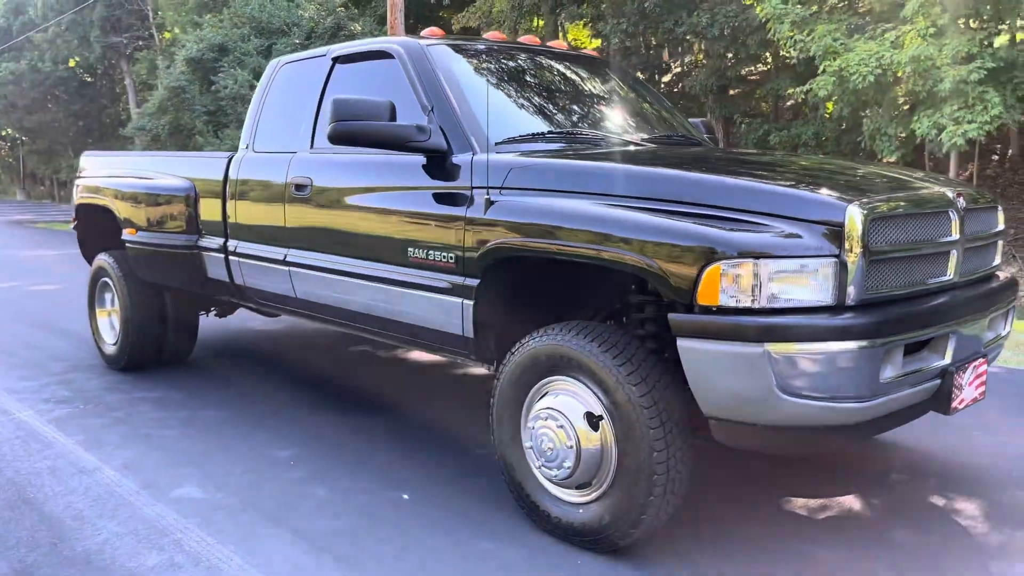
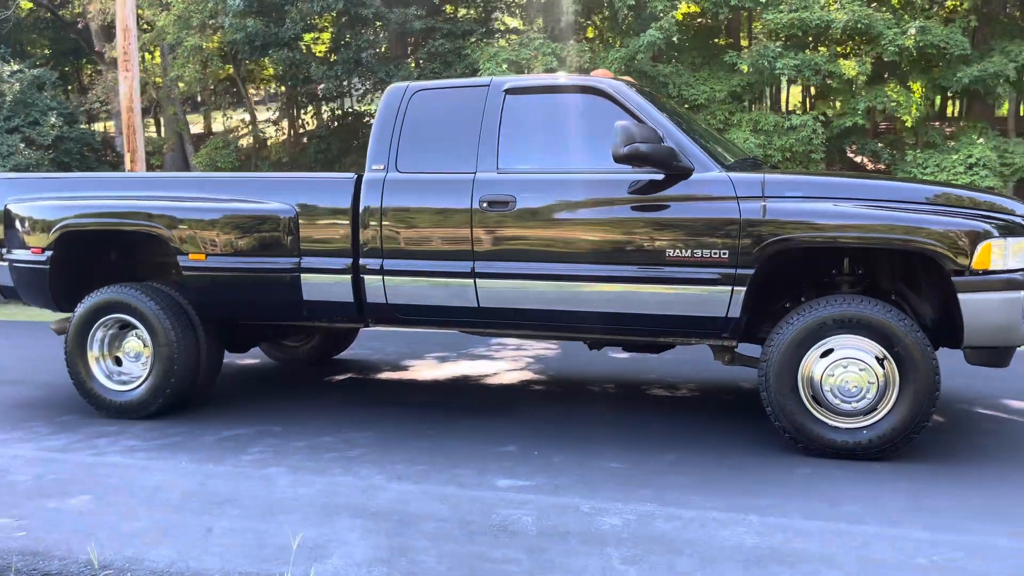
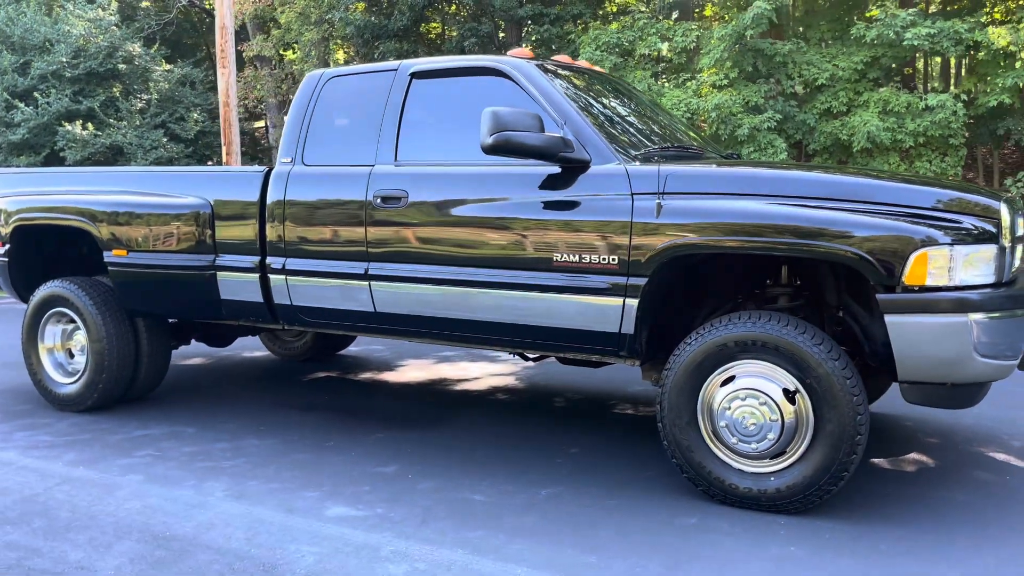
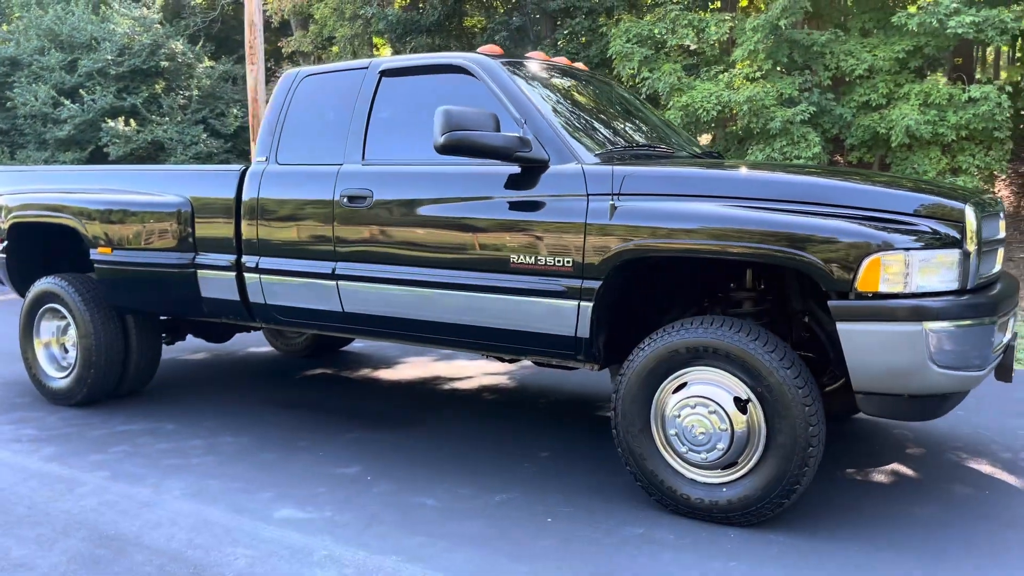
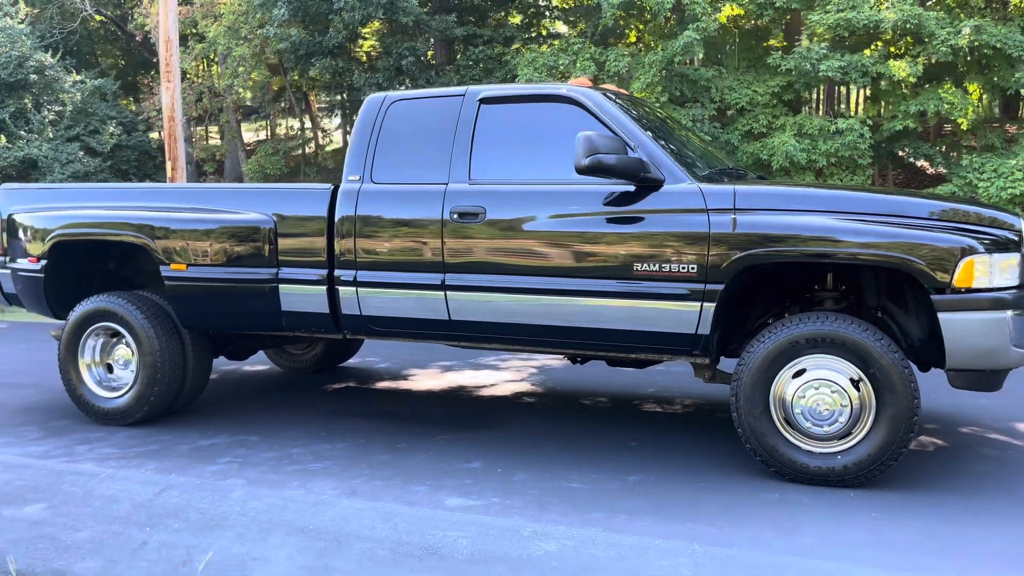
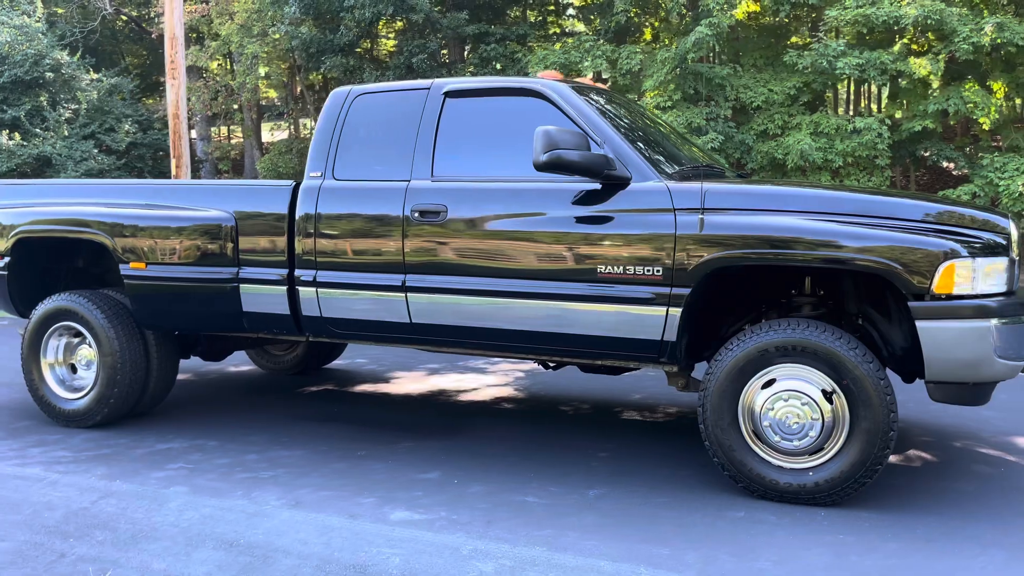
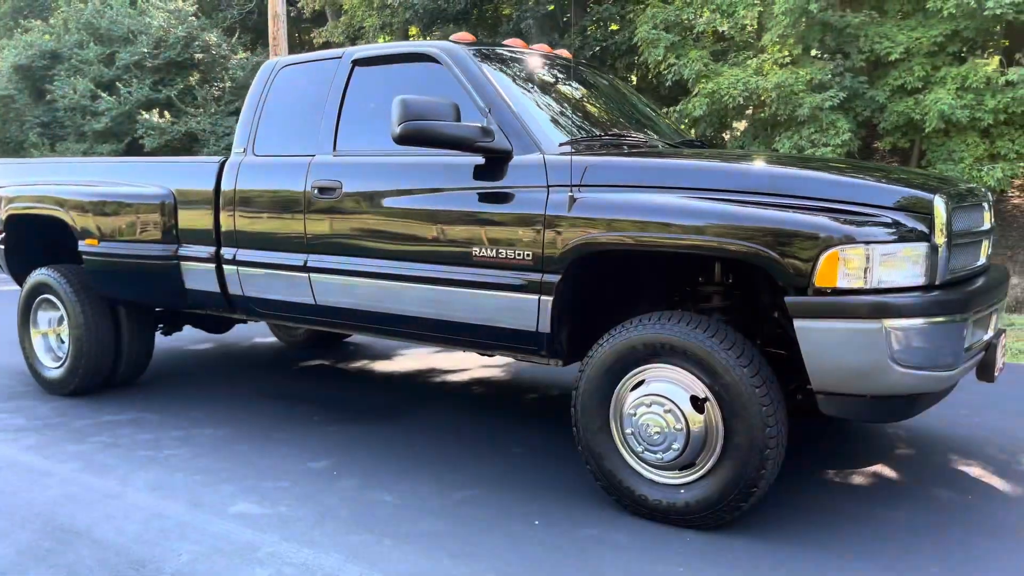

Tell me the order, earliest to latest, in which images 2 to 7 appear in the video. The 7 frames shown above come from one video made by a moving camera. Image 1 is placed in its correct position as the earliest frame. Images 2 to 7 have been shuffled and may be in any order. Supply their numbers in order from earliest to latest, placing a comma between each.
7, 4, 3, 6, 5, 2
